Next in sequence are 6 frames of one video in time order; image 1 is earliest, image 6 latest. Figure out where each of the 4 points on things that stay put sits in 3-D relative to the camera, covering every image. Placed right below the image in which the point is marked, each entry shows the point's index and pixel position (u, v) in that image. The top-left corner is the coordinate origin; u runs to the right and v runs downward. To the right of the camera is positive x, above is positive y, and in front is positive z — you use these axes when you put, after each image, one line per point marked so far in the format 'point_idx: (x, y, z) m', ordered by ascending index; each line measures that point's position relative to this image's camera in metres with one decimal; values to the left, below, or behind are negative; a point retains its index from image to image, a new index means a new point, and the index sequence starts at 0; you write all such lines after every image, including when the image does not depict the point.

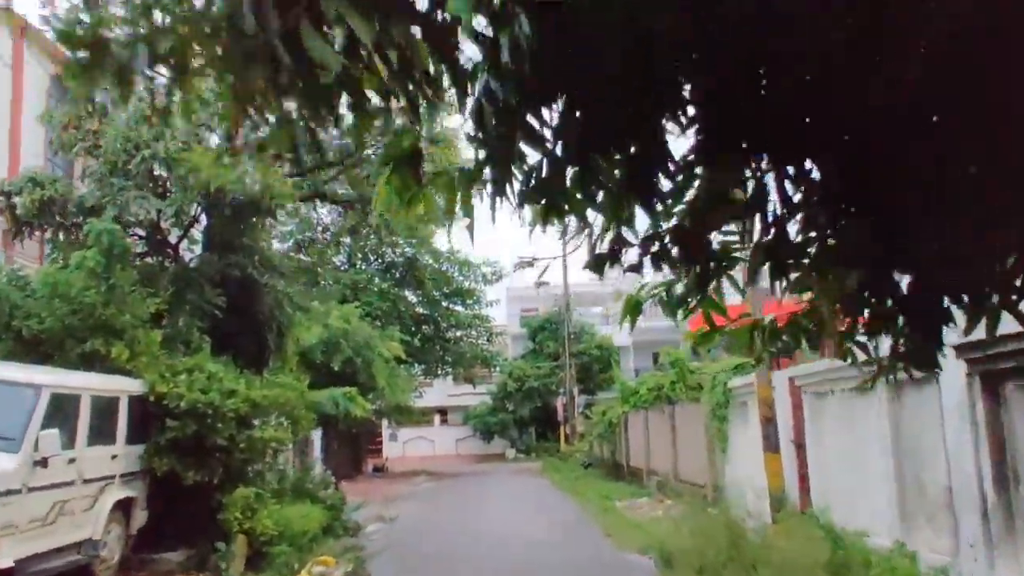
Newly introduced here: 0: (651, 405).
0: (+2.7, -2.3, +19.1) m
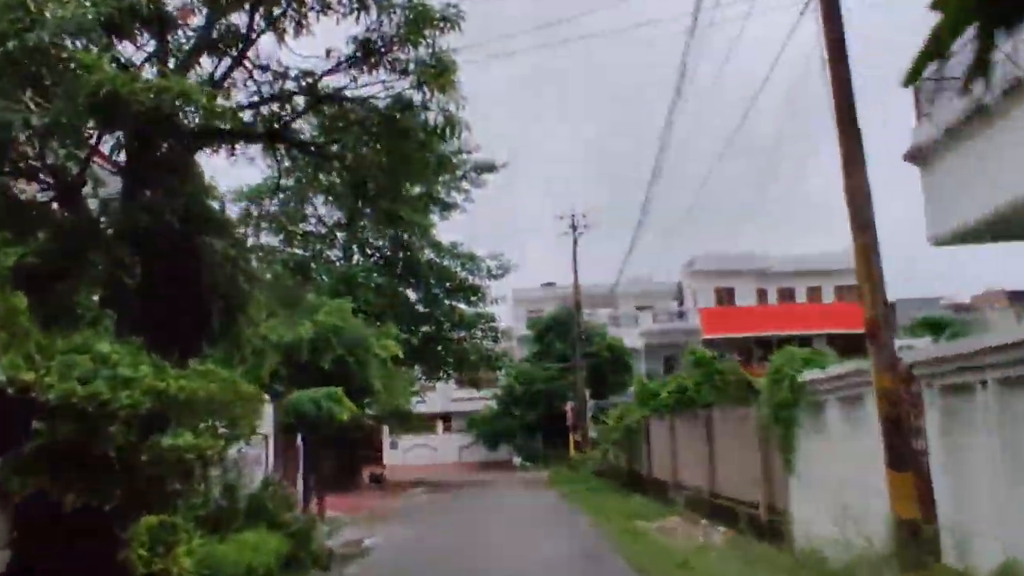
0: (+2.8, -2.1, +16.7) m
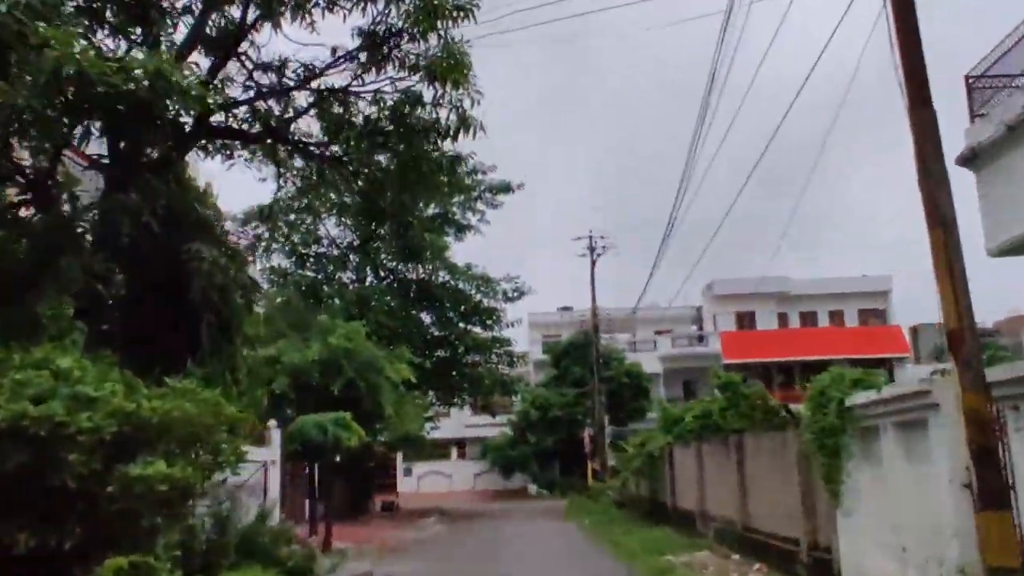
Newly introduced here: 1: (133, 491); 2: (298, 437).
0: (+3.1, -2.4, +15.8) m
1: (-2.0, -1.1, +5.2) m
2: (-3.2, -2.2, +14.5) m
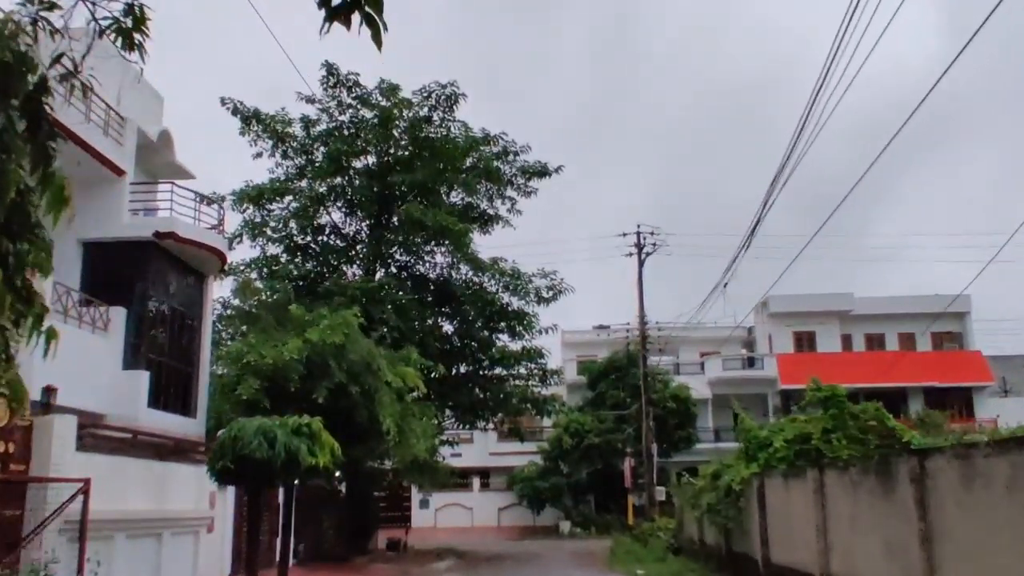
0: (+3.5, -1.9, +10.9) m
1: (-1.9, -0.2, +0.5) m
2: (-2.8, -1.6, +9.8) m
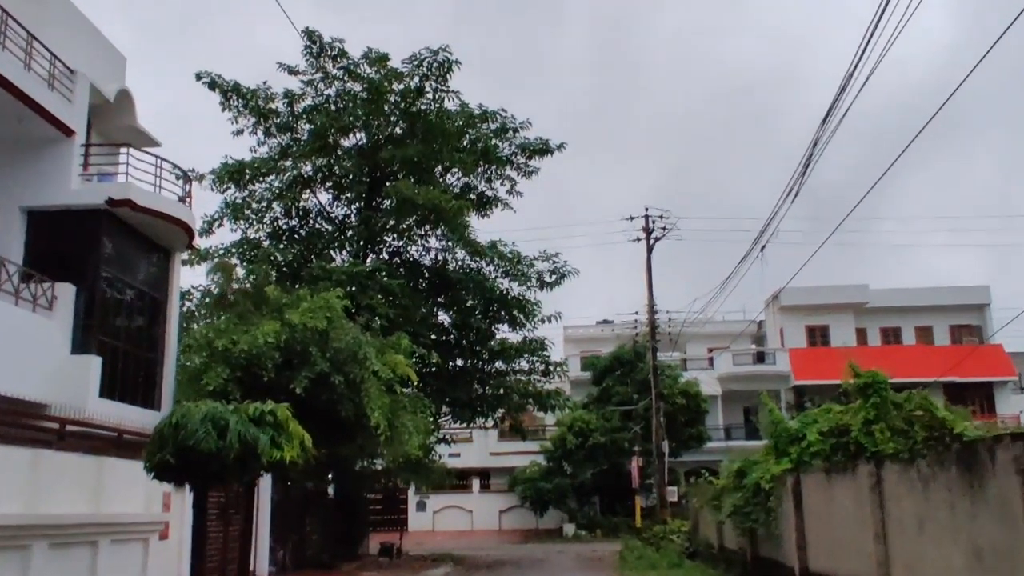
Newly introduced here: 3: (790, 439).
0: (+3.6, -1.6, +9.2) m
1: (-1.9, +0.2, -1.2) m
2: (-2.8, -1.3, +8.1) m
3: (+4.1, -2.2, +14.4) m
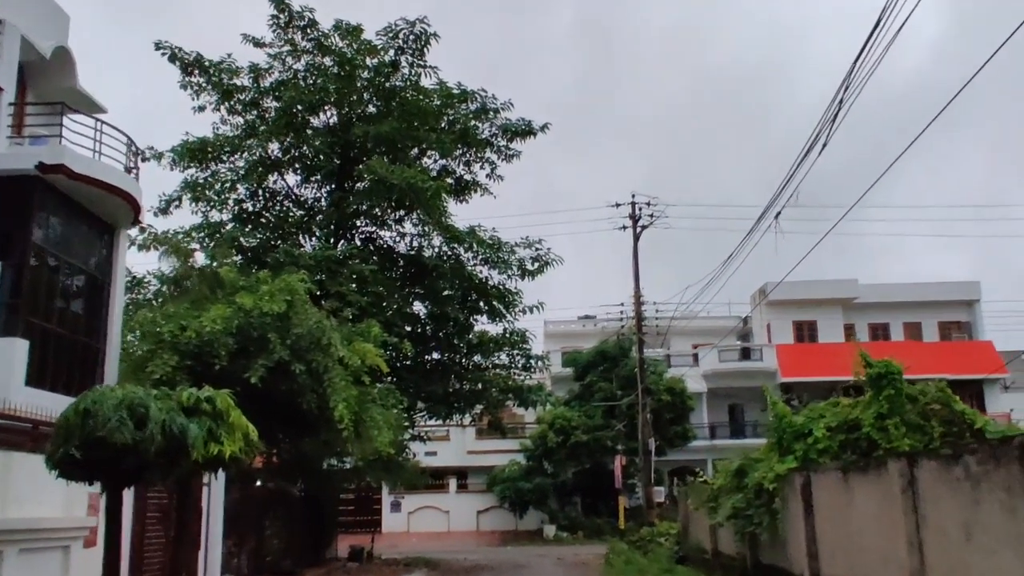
0: (+3.4, -1.3, +8.0) m
1: (-1.8, +0.5, -2.6) m
2: (-3.0, -1.0, +6.7) m
3: (+3.8, -2.0, +13.1) m
